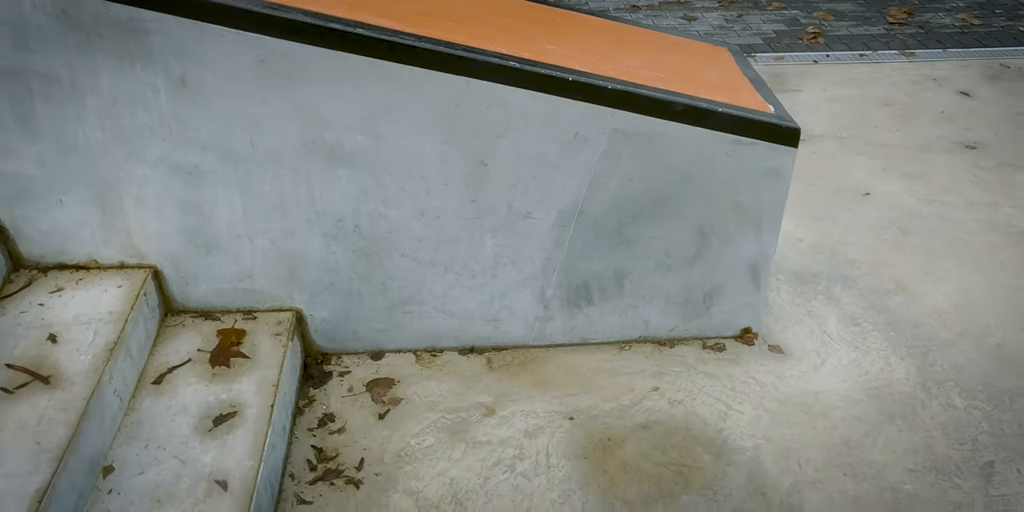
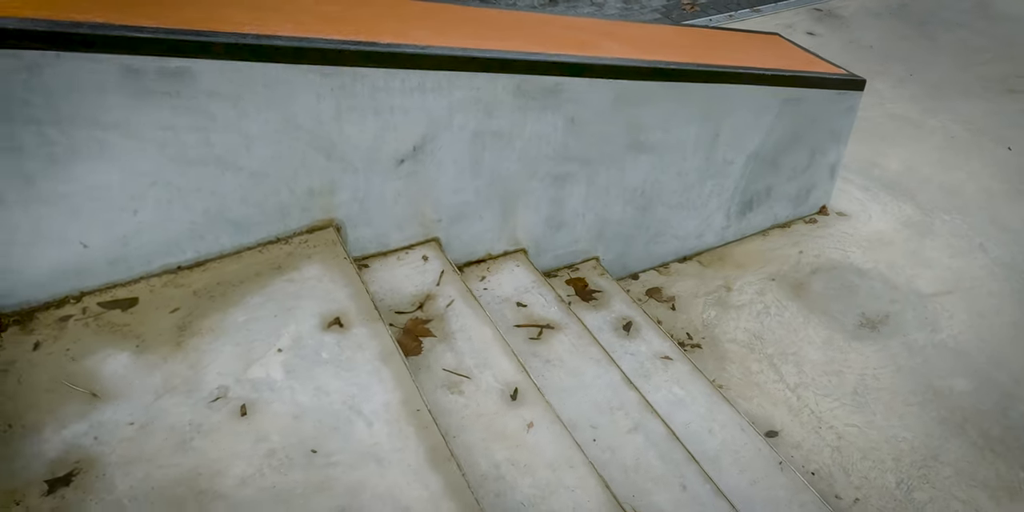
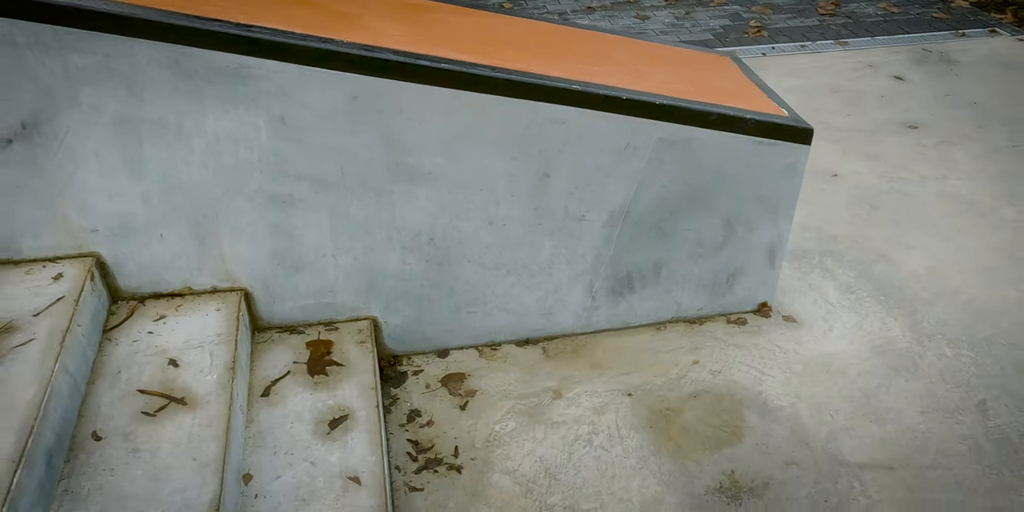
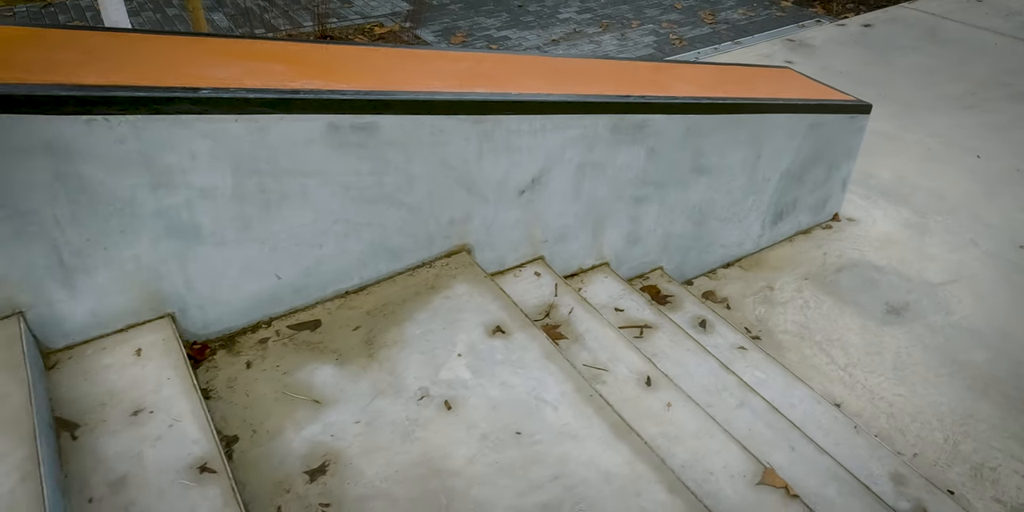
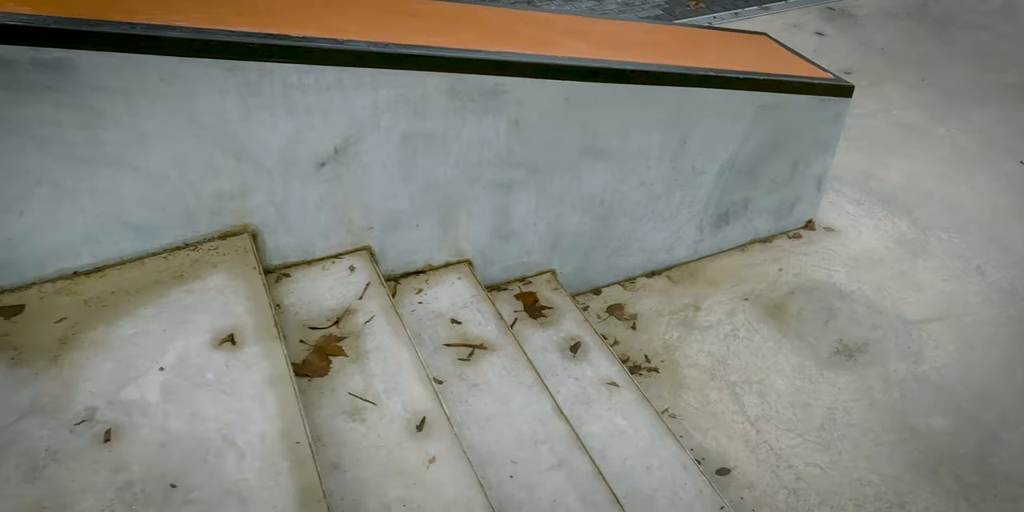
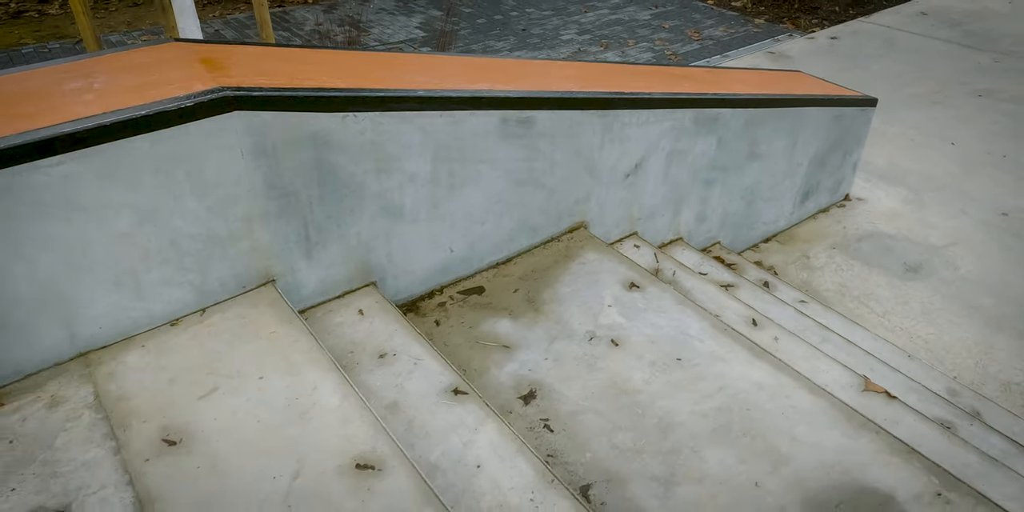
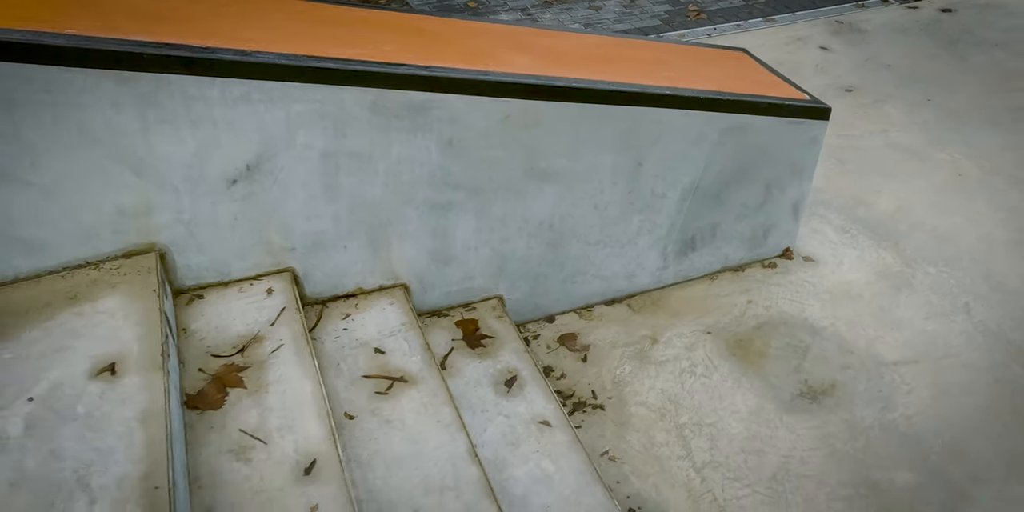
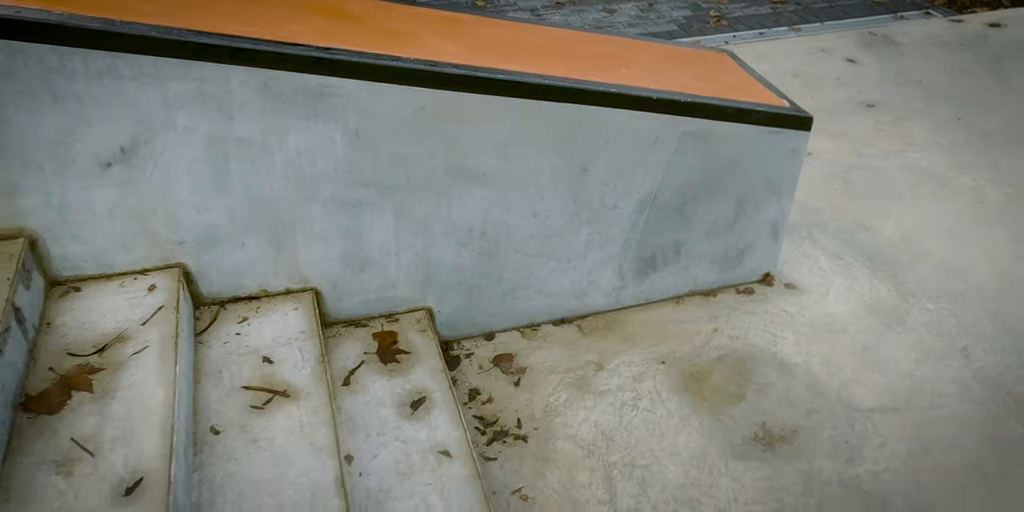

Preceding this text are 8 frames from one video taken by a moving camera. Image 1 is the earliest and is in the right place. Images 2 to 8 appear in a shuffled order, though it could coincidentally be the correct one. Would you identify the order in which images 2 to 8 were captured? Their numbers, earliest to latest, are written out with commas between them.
3, 8, 7, 5, 2, 4, 6
